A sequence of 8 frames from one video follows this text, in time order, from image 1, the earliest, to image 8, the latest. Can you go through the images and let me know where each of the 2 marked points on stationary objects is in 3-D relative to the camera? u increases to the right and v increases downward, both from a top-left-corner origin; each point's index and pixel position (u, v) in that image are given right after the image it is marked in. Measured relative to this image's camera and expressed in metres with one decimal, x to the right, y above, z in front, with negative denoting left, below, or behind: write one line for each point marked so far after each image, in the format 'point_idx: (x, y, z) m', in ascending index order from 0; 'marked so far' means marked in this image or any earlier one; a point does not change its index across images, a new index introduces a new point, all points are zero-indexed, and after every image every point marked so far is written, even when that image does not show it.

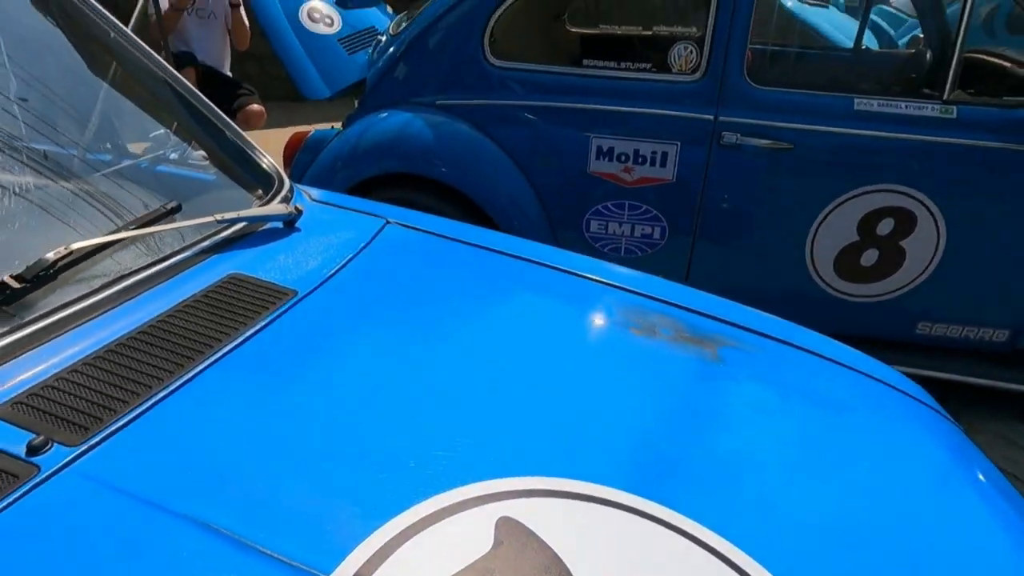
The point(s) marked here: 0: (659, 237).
0: (+0.7, +0.2, +3.0) m
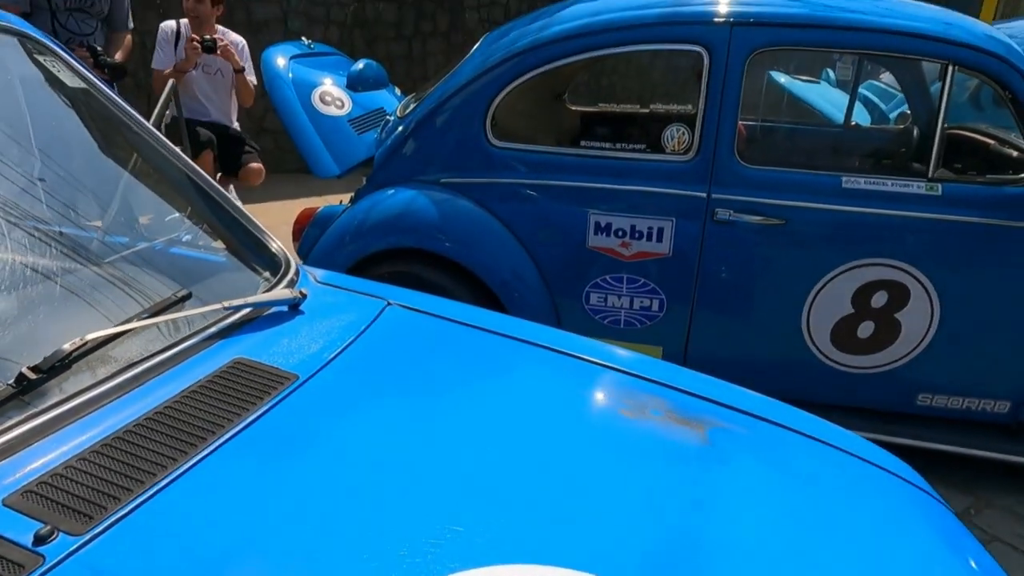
0: (+0.7, -0.1, +3.1) m
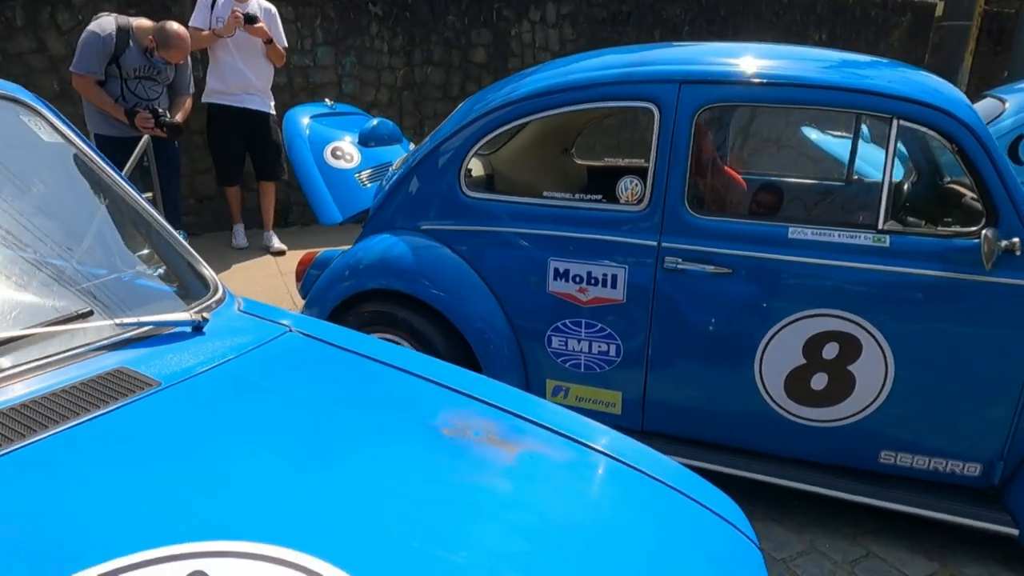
0: (+0.5, -0.3, +3.2) m
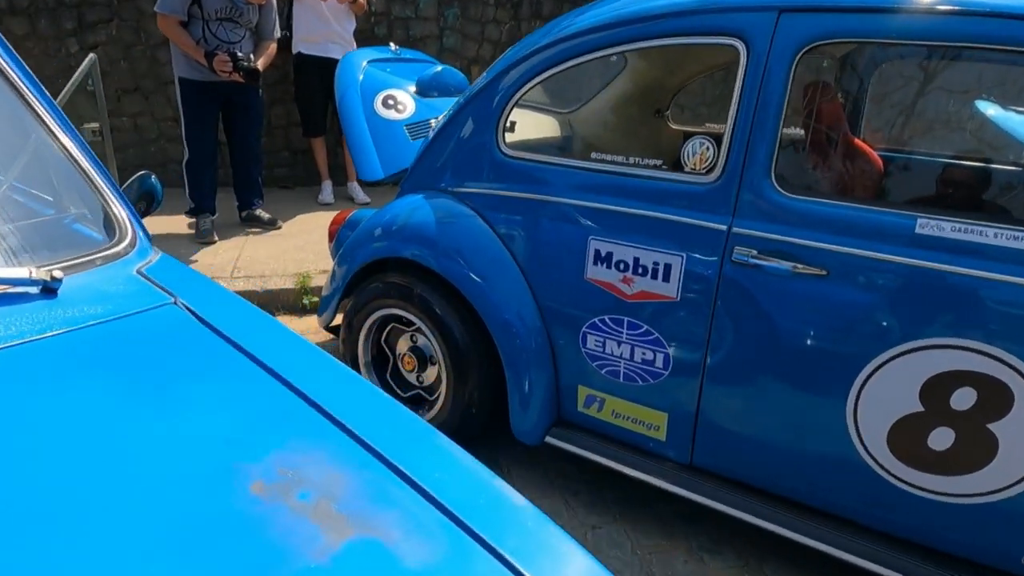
0: (+0.6, -0.3, +2.5) m
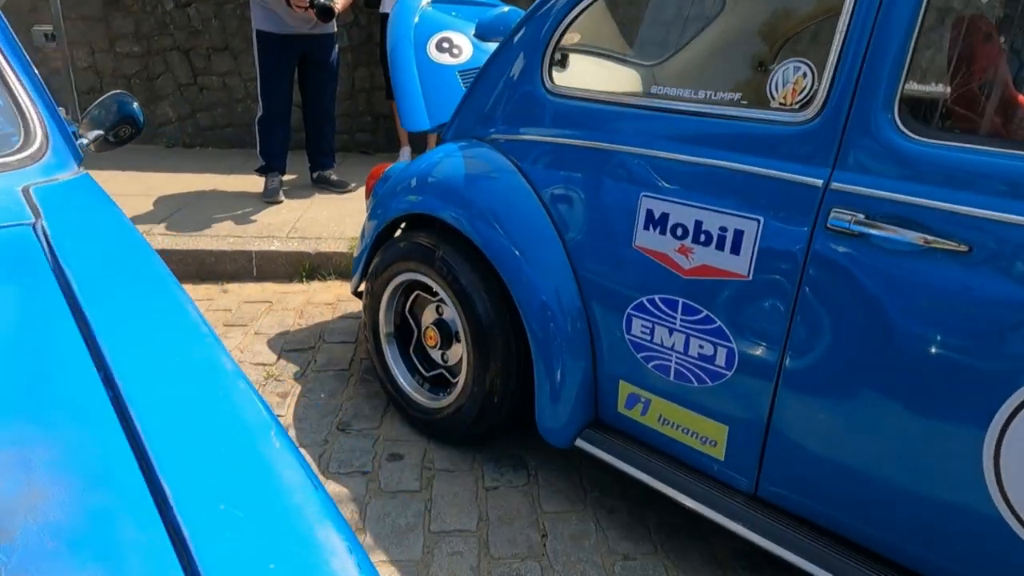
0: (+0.6, -0.2, +1.9) m
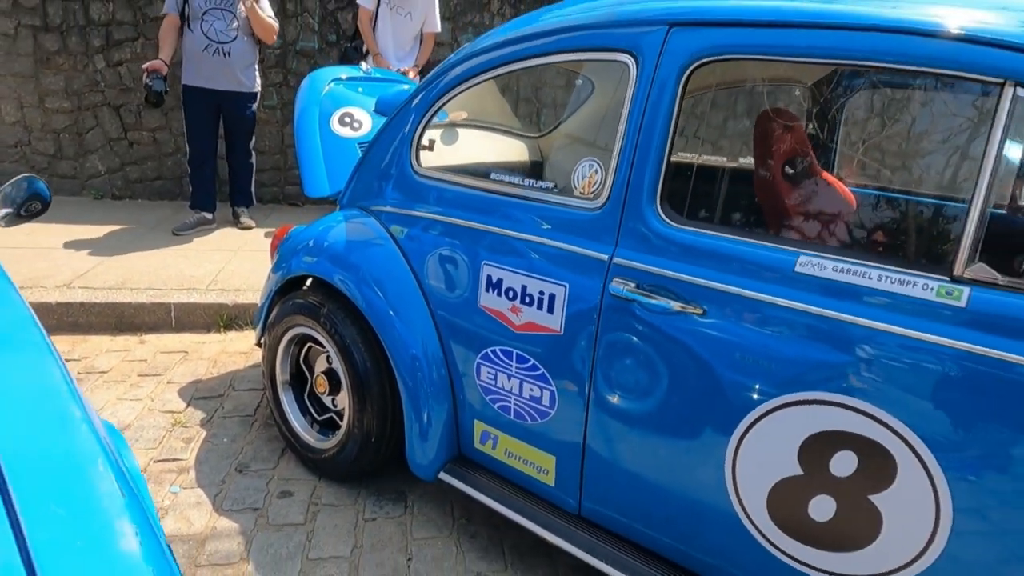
0: (+0.1, -0.4, +2.3) m
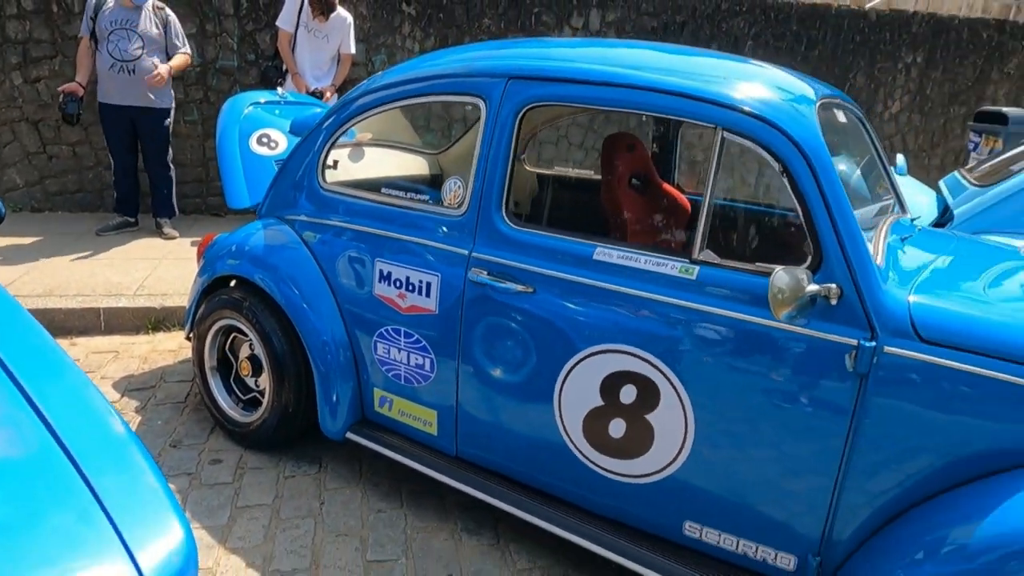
0: (-0.3, -0.4, +2.9) m
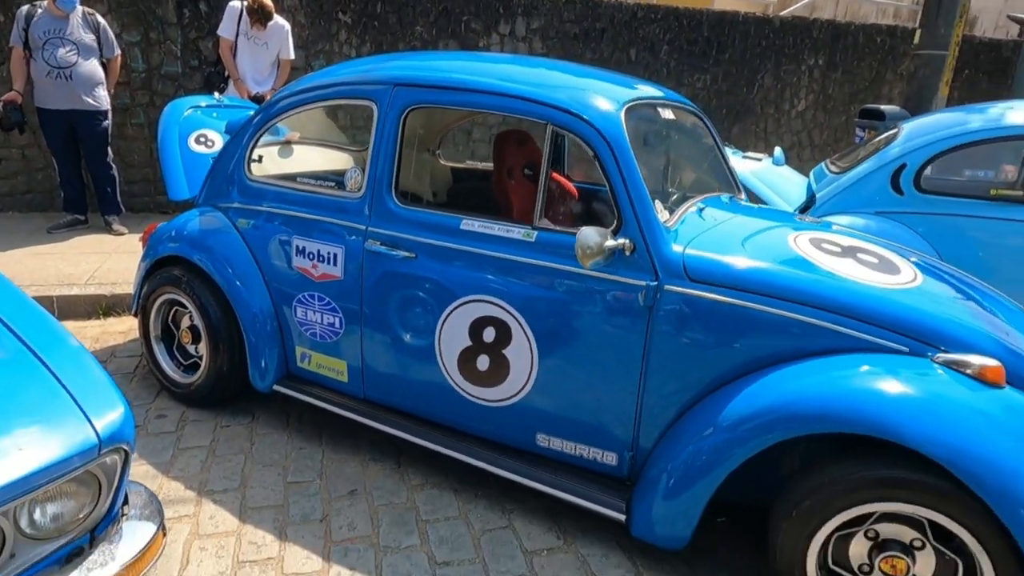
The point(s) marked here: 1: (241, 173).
0: (-0.9, -0.2, +3.5) m
1: (-1.6, +0.7, +3.9) m
